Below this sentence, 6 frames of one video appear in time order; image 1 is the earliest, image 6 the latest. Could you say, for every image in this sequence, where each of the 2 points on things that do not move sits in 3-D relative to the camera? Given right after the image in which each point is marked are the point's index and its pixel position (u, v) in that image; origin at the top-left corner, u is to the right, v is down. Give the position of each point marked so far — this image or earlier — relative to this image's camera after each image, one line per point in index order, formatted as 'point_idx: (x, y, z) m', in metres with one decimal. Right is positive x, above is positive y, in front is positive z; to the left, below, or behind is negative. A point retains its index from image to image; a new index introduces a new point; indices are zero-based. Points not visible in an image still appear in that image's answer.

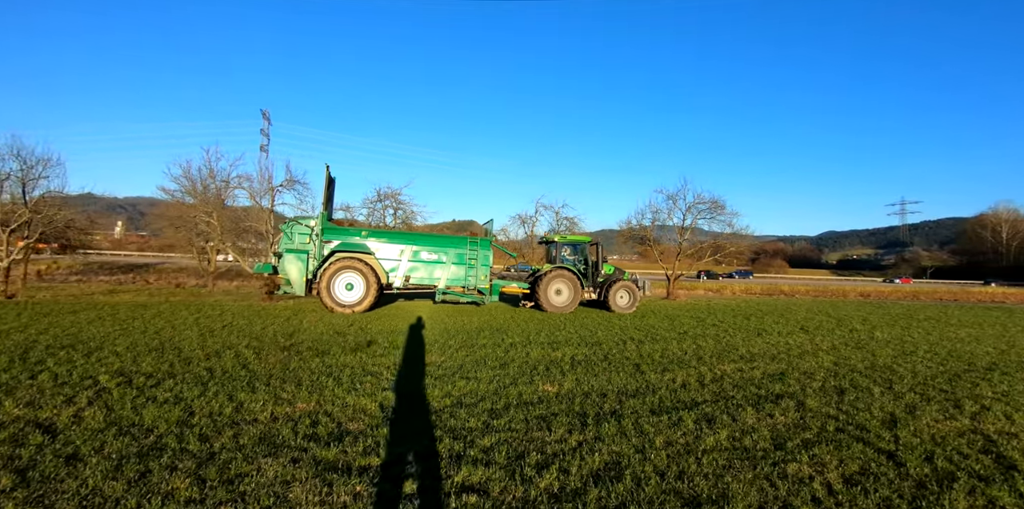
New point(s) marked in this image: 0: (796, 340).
0: (+6.0, -1.8, +9.0) m
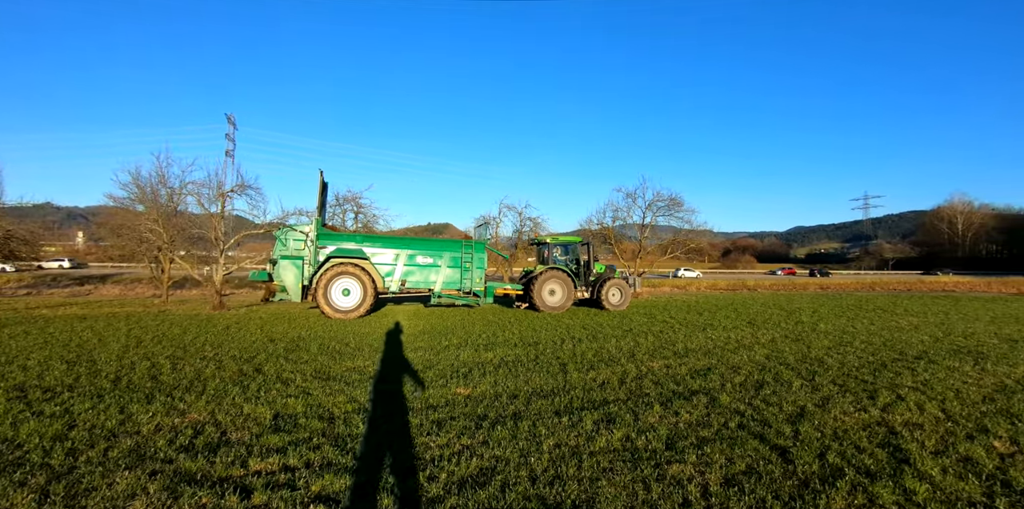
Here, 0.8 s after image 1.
0: (+4.6, -1.6, +8.7) m
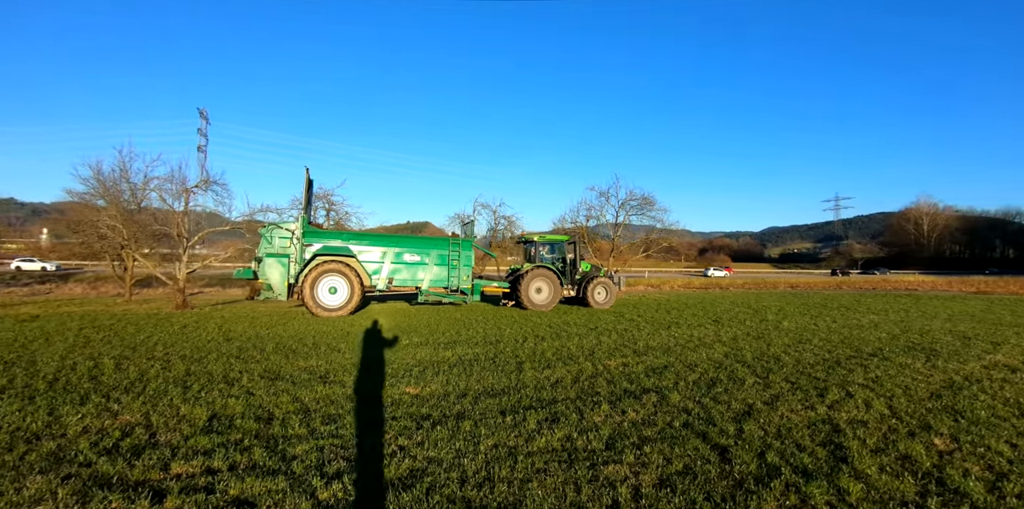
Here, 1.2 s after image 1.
0: (+3.8, -1.6, +8.6) m
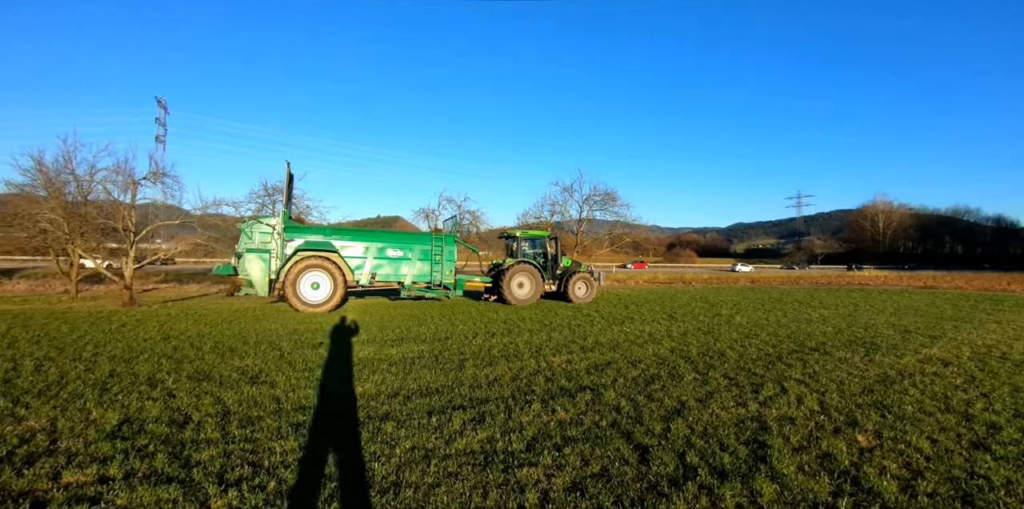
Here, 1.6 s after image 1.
0: (+2.8, -1.5, +8.5) m
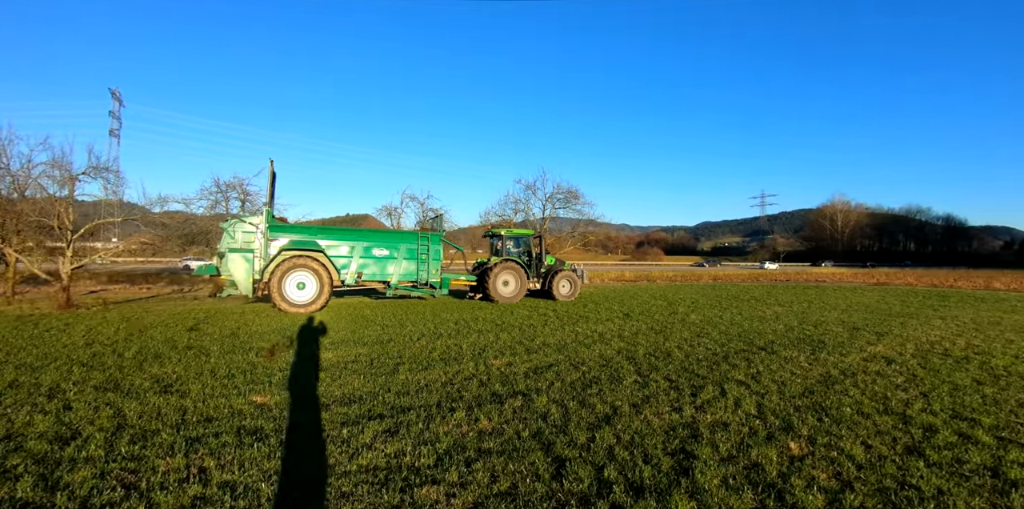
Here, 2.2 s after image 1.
0: (+1.8, -1.4, +8.2) m
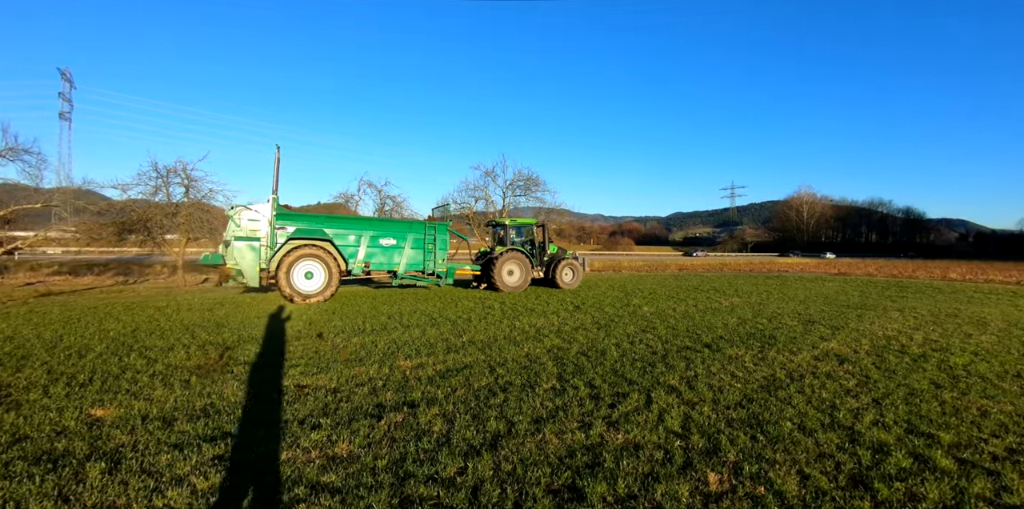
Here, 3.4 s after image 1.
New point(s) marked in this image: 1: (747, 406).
0: (+0.6, -1.2, +7.5) m
1: (+2.0, -1.3, +3.6) m
